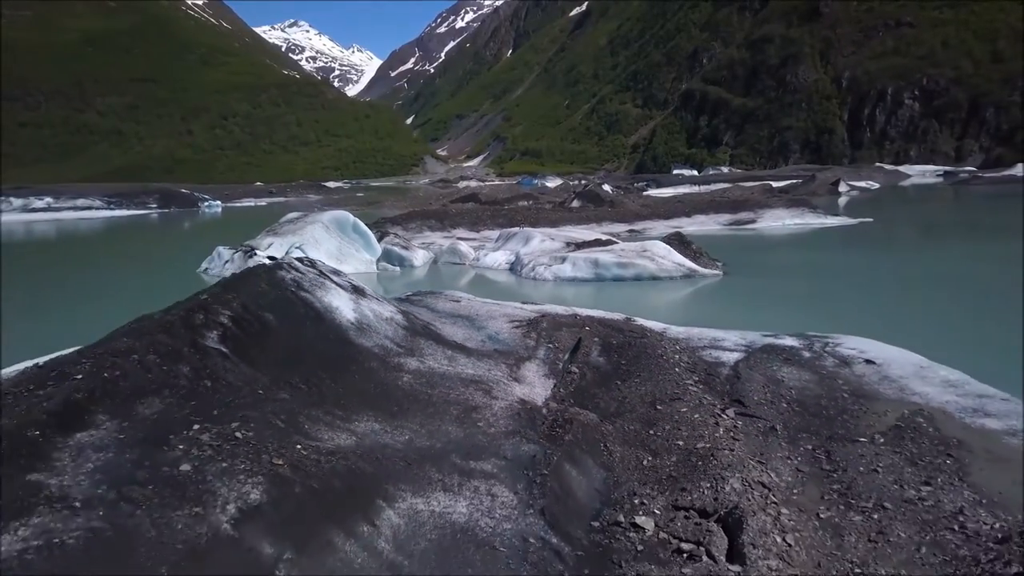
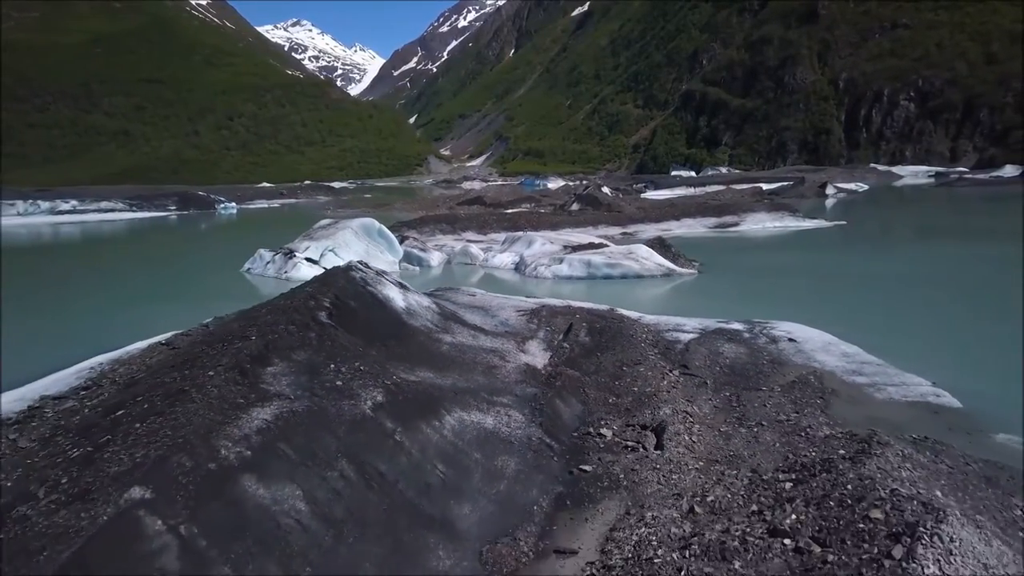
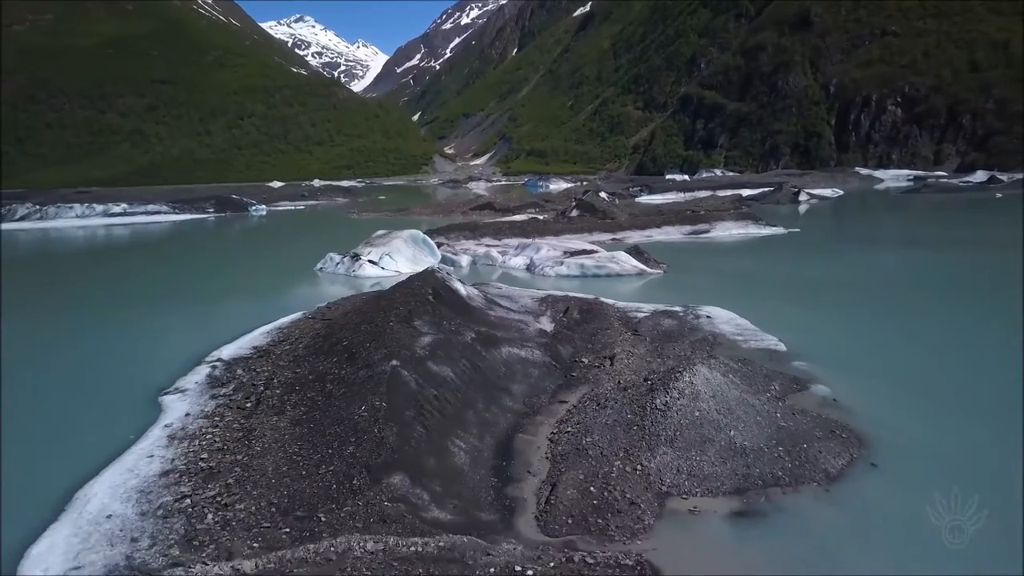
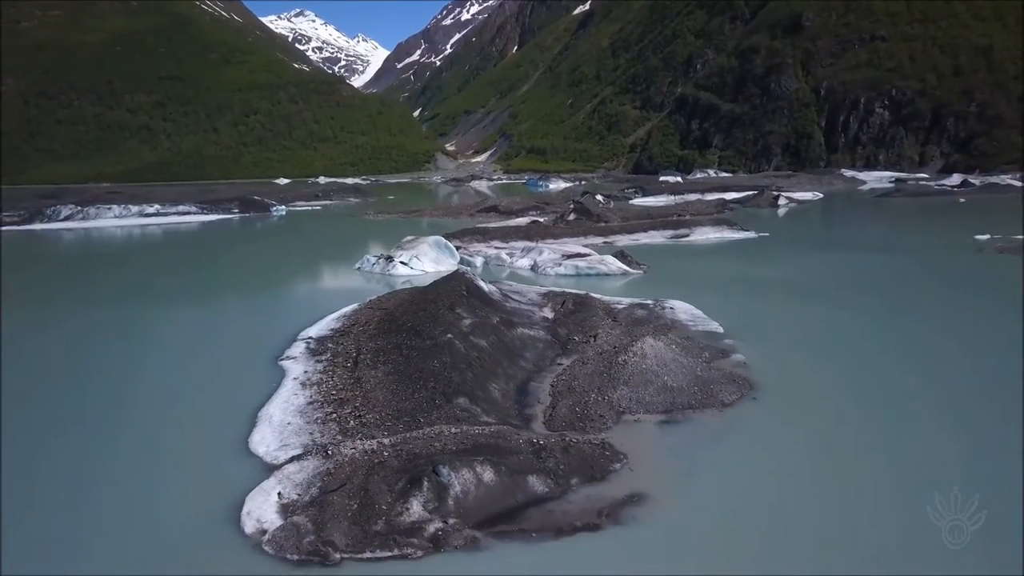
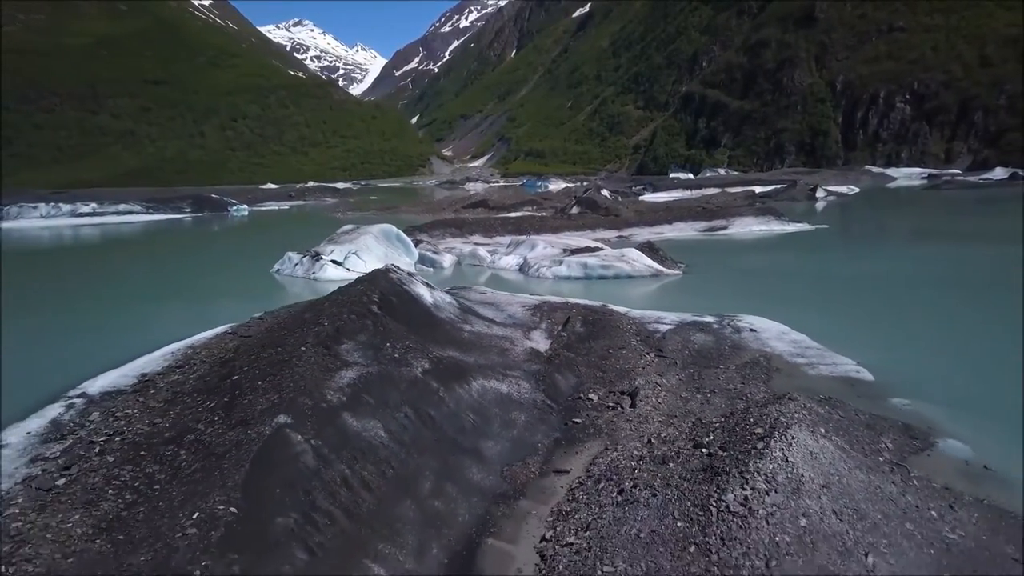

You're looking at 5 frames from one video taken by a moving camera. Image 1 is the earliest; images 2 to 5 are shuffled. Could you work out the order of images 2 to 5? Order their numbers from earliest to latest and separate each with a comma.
2, 5, 3, 4
